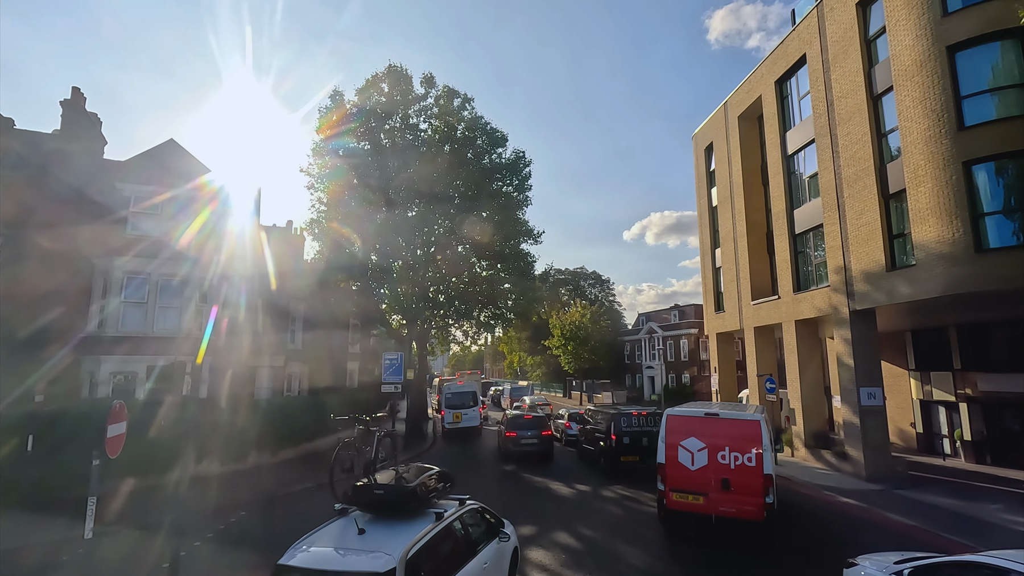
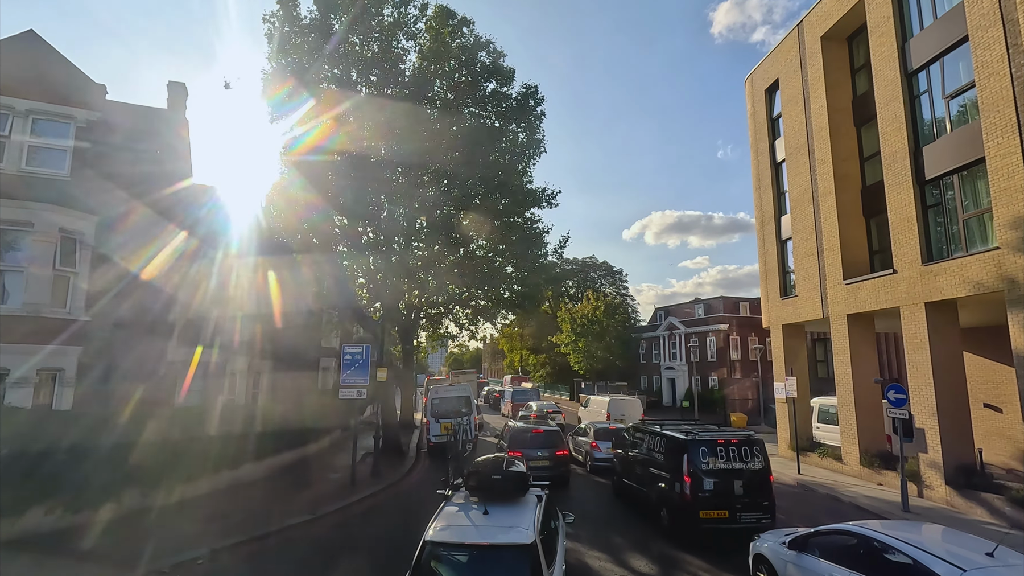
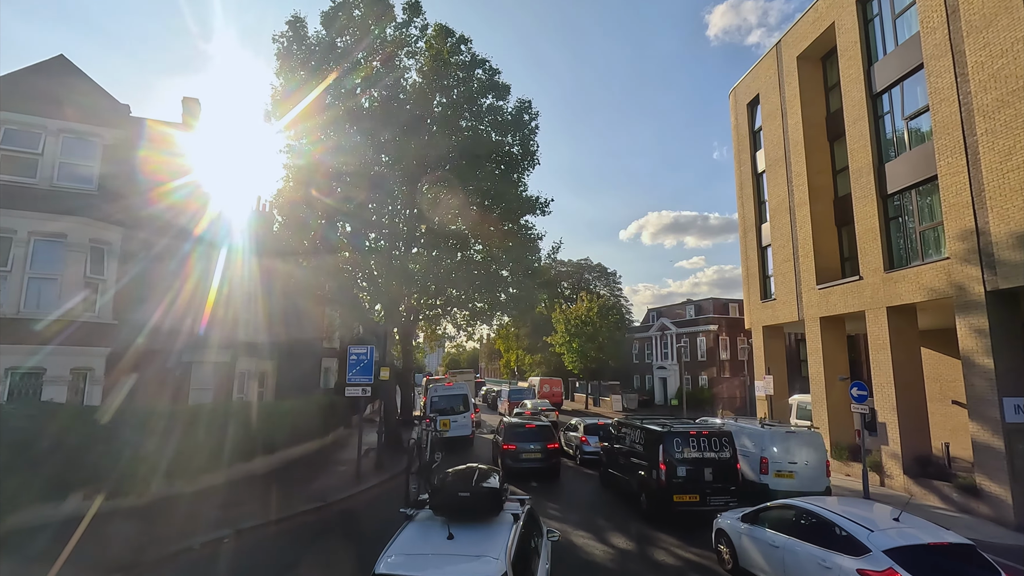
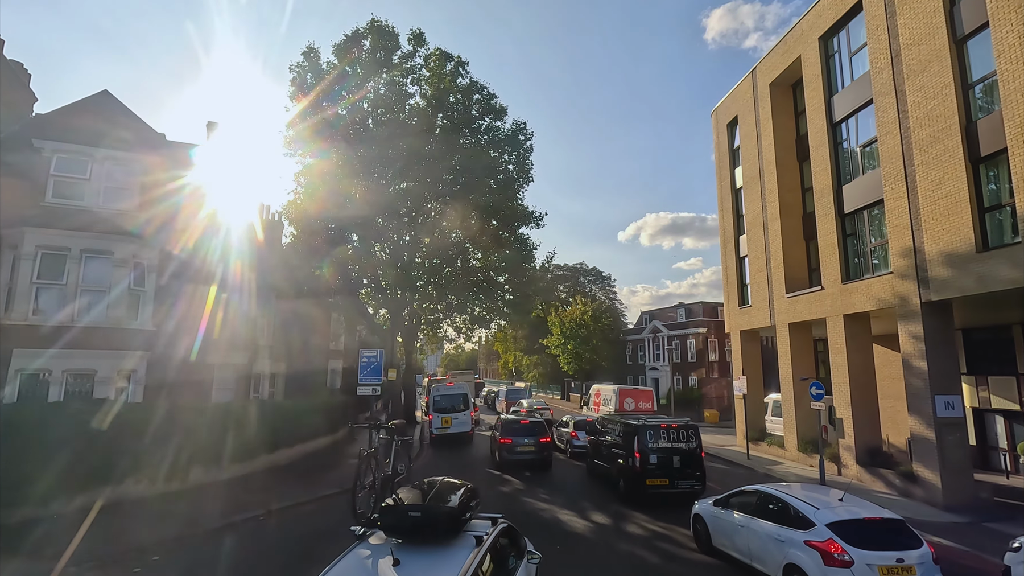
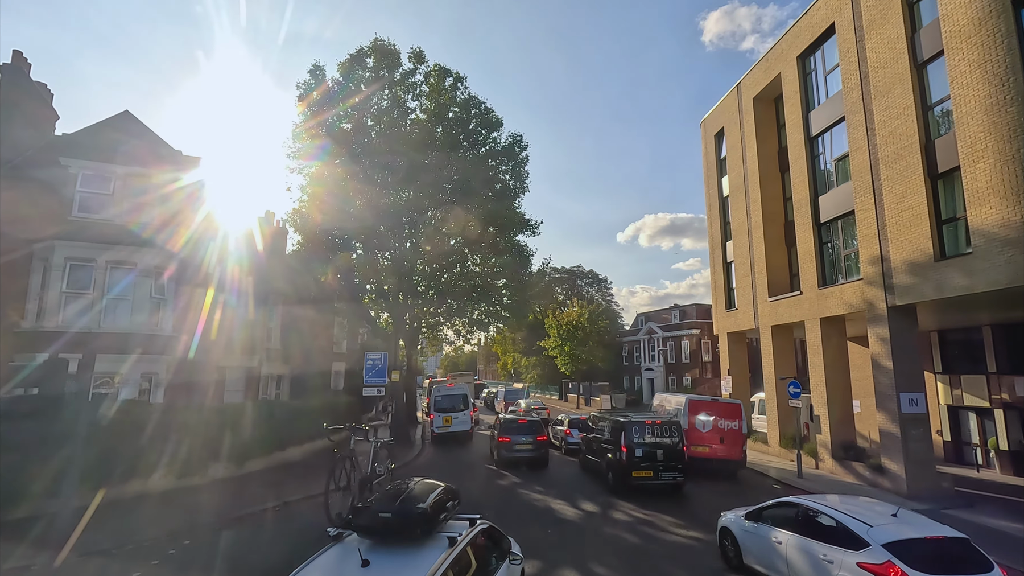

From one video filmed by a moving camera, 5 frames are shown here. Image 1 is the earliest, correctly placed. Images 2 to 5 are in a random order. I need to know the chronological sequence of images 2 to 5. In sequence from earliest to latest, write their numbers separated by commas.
5, 4, 3, 2
